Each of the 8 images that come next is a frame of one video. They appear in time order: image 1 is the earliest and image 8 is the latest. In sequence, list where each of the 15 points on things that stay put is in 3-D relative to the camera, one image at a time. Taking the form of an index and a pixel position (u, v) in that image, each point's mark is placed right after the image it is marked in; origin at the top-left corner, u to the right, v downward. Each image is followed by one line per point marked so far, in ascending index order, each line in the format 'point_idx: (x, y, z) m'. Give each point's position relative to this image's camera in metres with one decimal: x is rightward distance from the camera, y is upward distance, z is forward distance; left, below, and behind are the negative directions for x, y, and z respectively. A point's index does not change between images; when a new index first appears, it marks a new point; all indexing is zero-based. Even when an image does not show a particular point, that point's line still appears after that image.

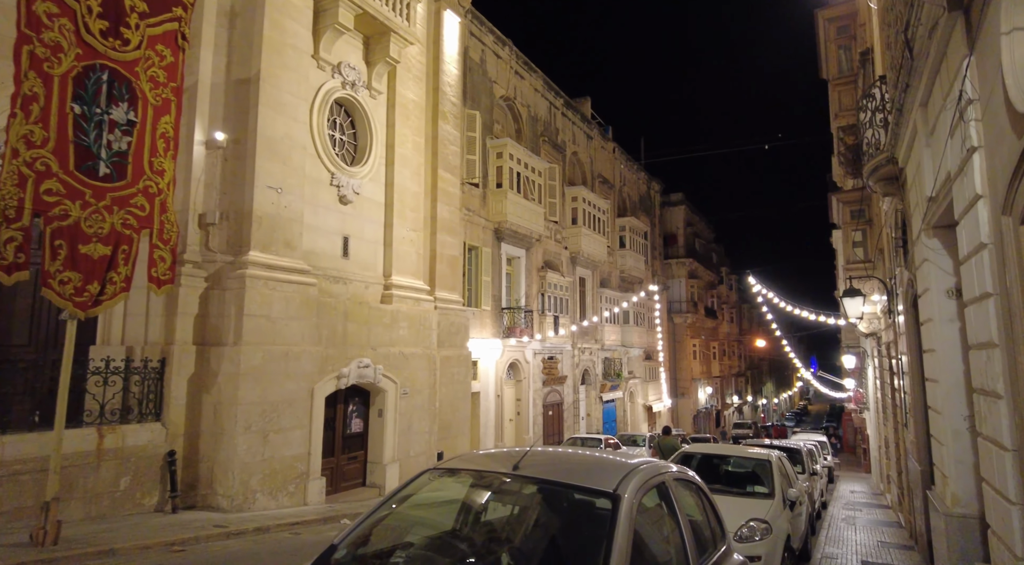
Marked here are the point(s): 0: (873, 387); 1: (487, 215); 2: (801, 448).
0: (+10.6, -3.1, +19.5) m
1: (-0.7, +2.0, +19.3) m
2: (+5.5, -3.2, +12.8) m
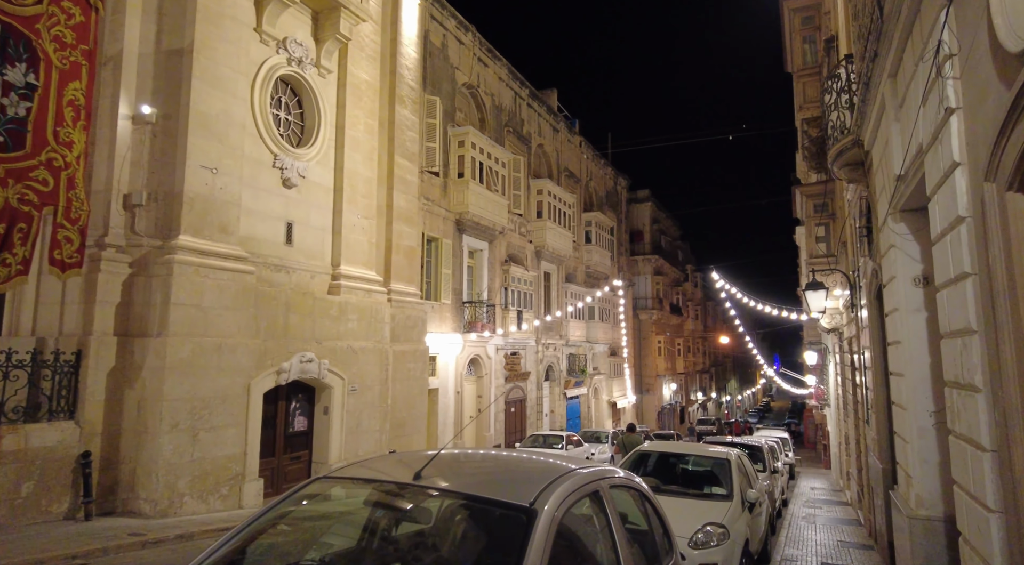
0: (+9.4, -2.9, +19.5) m
1: (-1.8, +2.2, +18.7) m
2: (+4.7, -3.1, +12.5) m
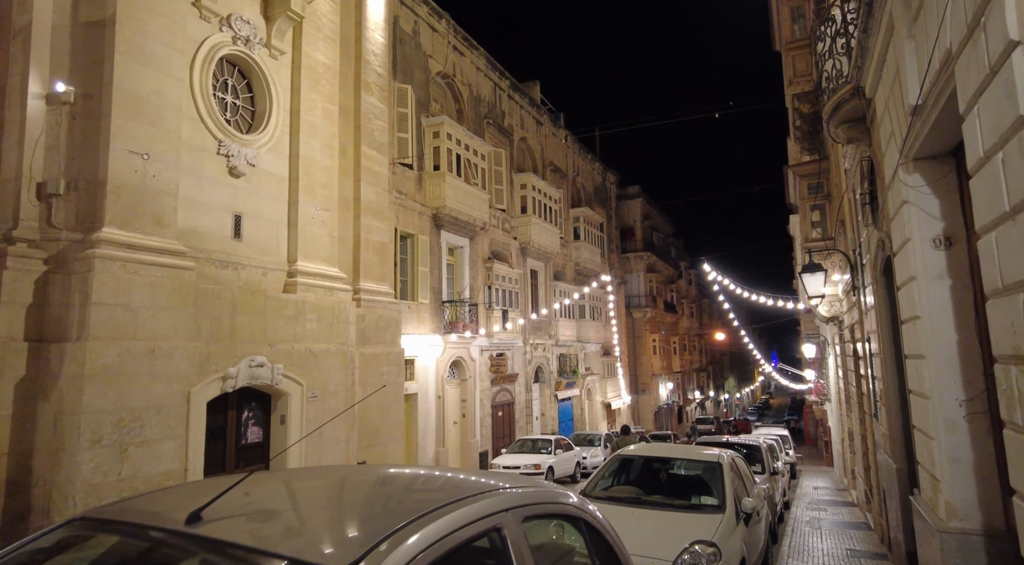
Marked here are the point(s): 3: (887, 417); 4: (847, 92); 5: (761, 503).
0: (+9.0, -2.6, +18.6) m
1: (-2.4, +2.2, +17.8) m
2: (+4.3, -2.8, +11.6) m
3: (+4.0, -1.4, +7.1) m
4: (+3.1, +1.7, +6.1) m
5: (+2.8, -2.5, +7.6) m
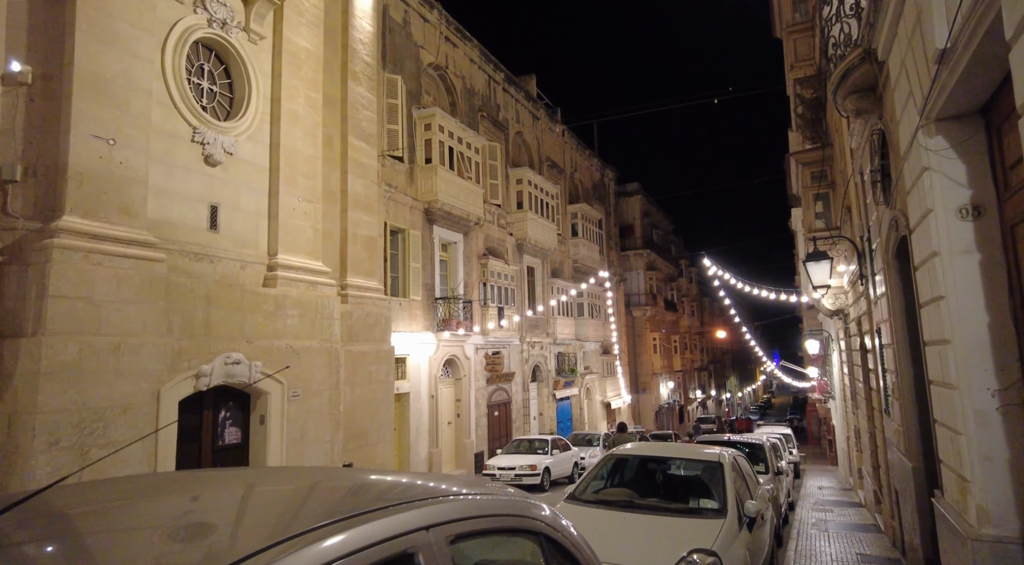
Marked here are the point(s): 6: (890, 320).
0: (+8.8, -2.4, +18.1) m
1: (-2.5, +2.3, +17.3) m
2: (+4.2, -2.7, +11.1) m
3: (+3.9, -1.3, +6.6) m
4: (+2.9, +1.9, +5.6) m
5: (+2.7, -2.4, +7.1) m
6: (+3.8, -0.4, +6.8) m
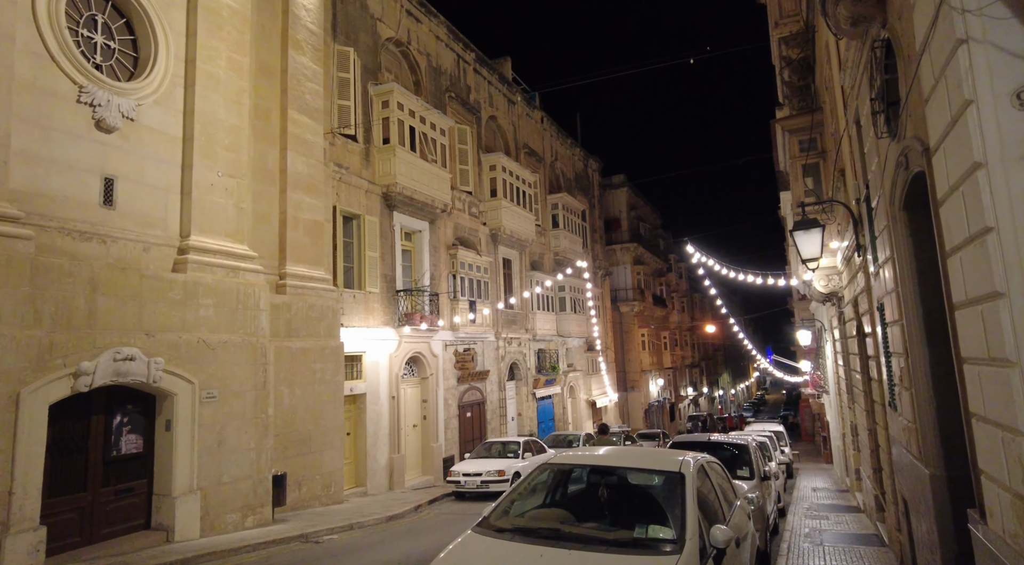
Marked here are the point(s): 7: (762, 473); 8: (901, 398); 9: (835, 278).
0: (+8.1, -2.1, +16.8) m
1: (-3.3, +2.5, +15.9) m
2: (+3.5, -2.4, +9.8) m
3: (+3.2, -1.0, +5.3) m
4: (+2.2, +2.2, +4.3) m
5: (+2.0, -2.1, +5.8) m
6: (+3.1, -0.1, +5.4) m
7: (+3.5, -2.7, +9.3) m
8: (+3.5, -1.0, +6.0) m
9: (+5.5, +0.1, +11.3) m
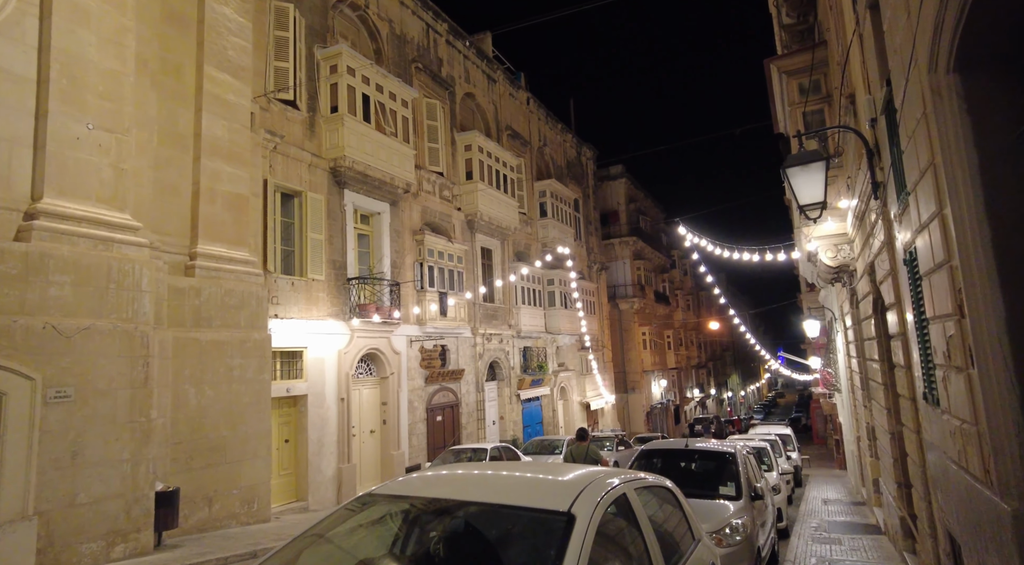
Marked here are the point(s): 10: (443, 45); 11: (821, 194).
0: (+7.3, -1.7, +14.8) m
1: (-4.1, +2.8, +14.1) m
2: (+2.7, -2.0, +7.8) m
3: (+2.3, -0.5, +3.3) m
4: (+1.2, +2.6, +2.3) m
5: (+1.2, -1.7, +3.8) m
6: (+2.3, +0.3, +3.5) m
7: (+2.7, -2.3, +7.4) m
8: (+2.6, -0.6, +4.1) m
9: (+4.7, +0.5, +9.4) m
10: (-2.1, +7.1, +20.1) m
11: (+3.0, +0.8, +6.4) m
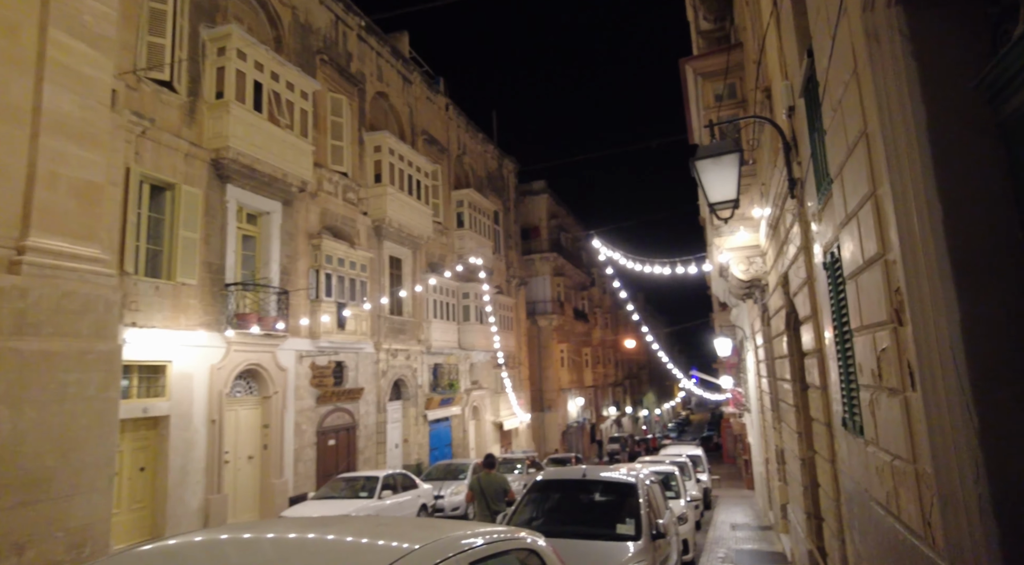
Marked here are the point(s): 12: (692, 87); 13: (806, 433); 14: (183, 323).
0: (+5.3, -2.1, +14.4) m
1: (-5.9, +2.7, +12.6) m
2: (+1.4, -2.1, +7.0) m
3: (+1.6, -0.5, +2.5) m
4: (+0.7, +2.6, +1.5) m
5: (+0.3, -1.7, +2.9) m
6: (+1.5, +0.3, +2.7) m
7: (+1.4, -2.4, +6.5) m
8: (+1.8, -0.7, +3.3) m
9: (+3.2, +0.3, +8.8) m
10: (-4.5, +6.9, +18.9) m
11: (+1.9, +0.7, +5.7) m
12: (+2.6, +2.9, +9.8) m
13: (+3.0, -1.6, +7.0) m
14: (-5.8, -0.7, +11.9) m
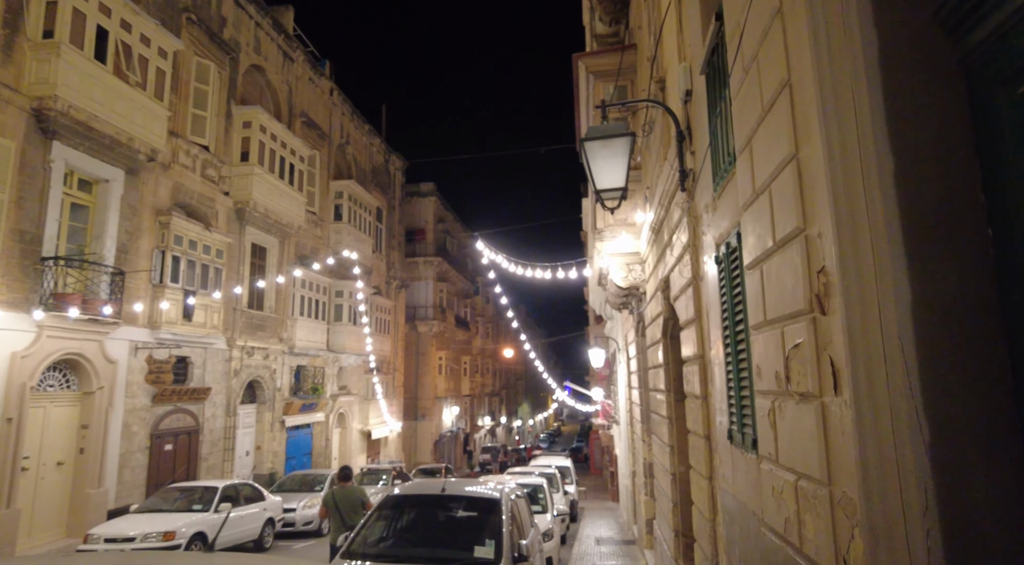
0: (+2.5, -2.3, +14.3) m
1: (-7.9, +3.2, +10.7) m
2: (0.0, -2.1, +6.3) m
3: (+1.0, -0.5, +2.0) m
4: (+0.5, +2.8, +0.9) m
5: (-0.3, -1.5, +2.1) m
6: (+1.0, +0.4, +2.1) m
7: (+0.1, -2.3, +5.8) m
8: (+1.1, -0.6, +2.7) m
9: (+1.6, +0.2, +8.4) m
10: (-7.3, +7.2, +17.2) m
11: (+0.9, +0.8, +5.1) m
12: (+1.0, +2.8, +9.4) m
13: (+1.6, -1.6, +6.6) m
14: (-7.8, -0.2, +9.9) m
